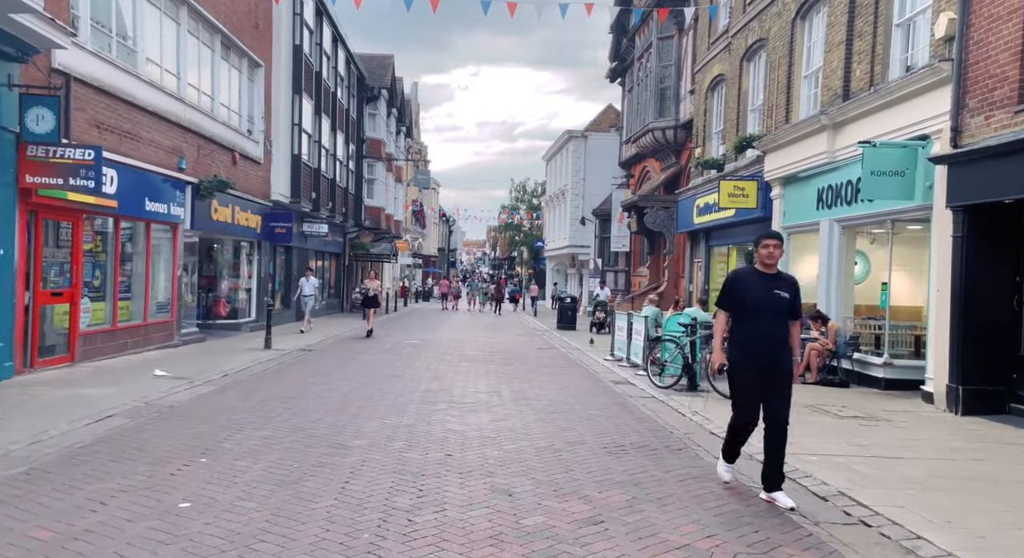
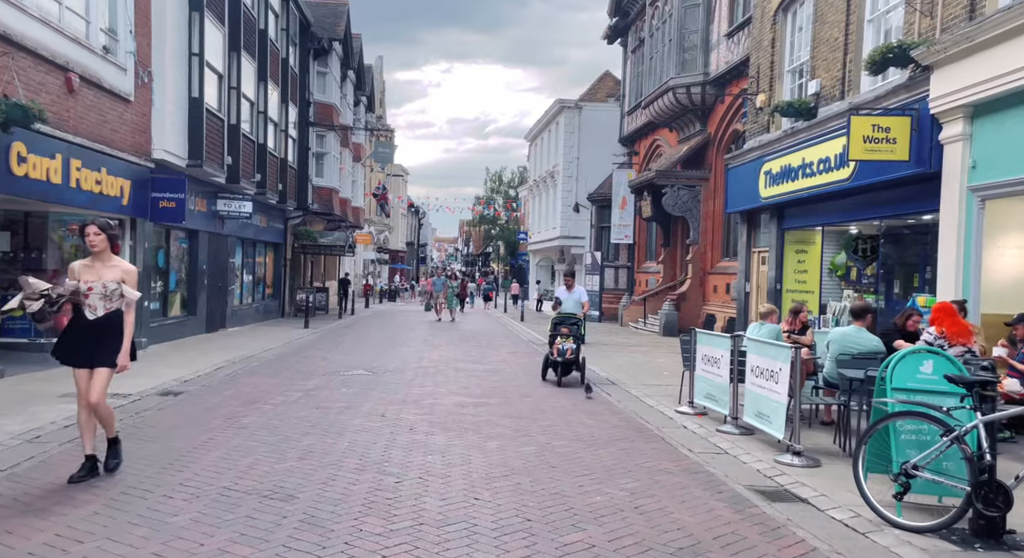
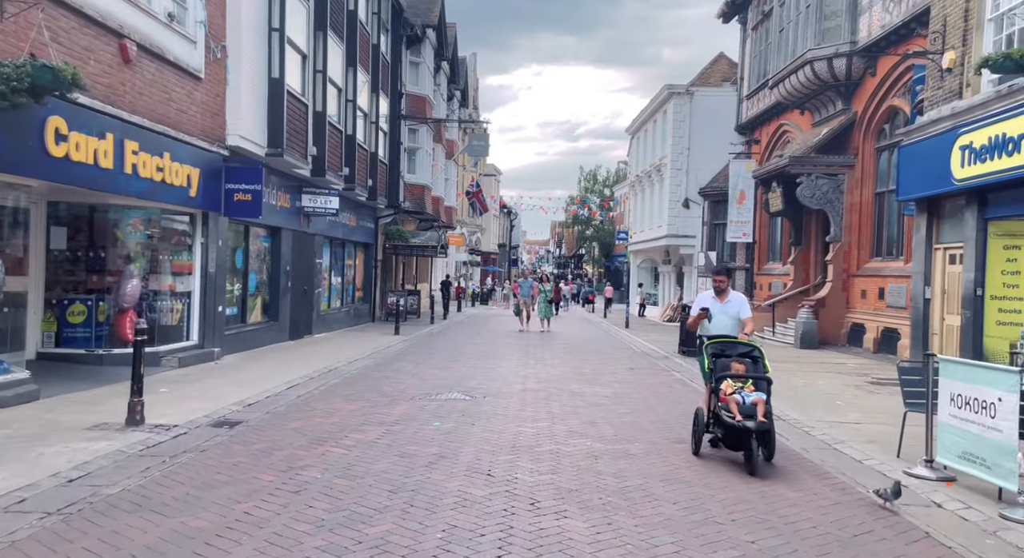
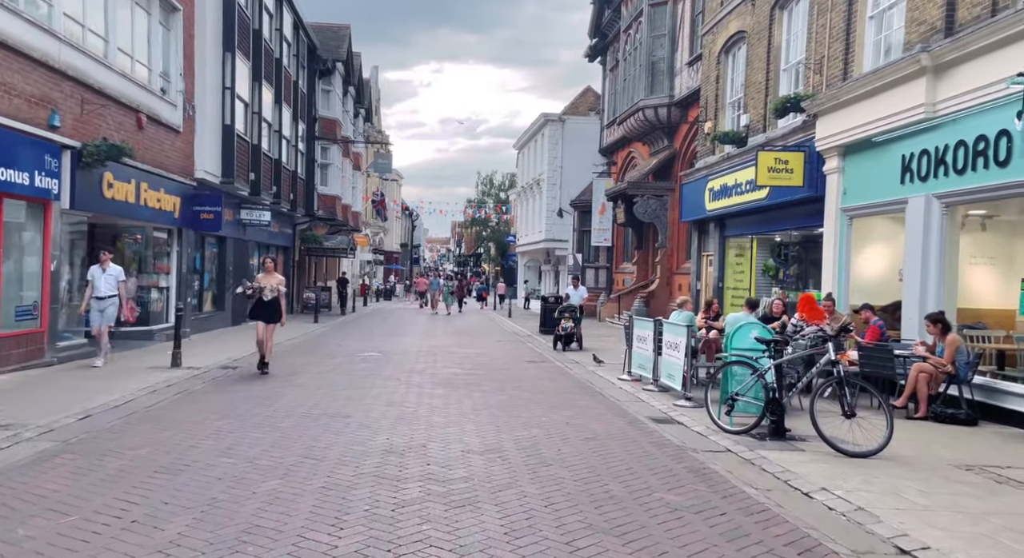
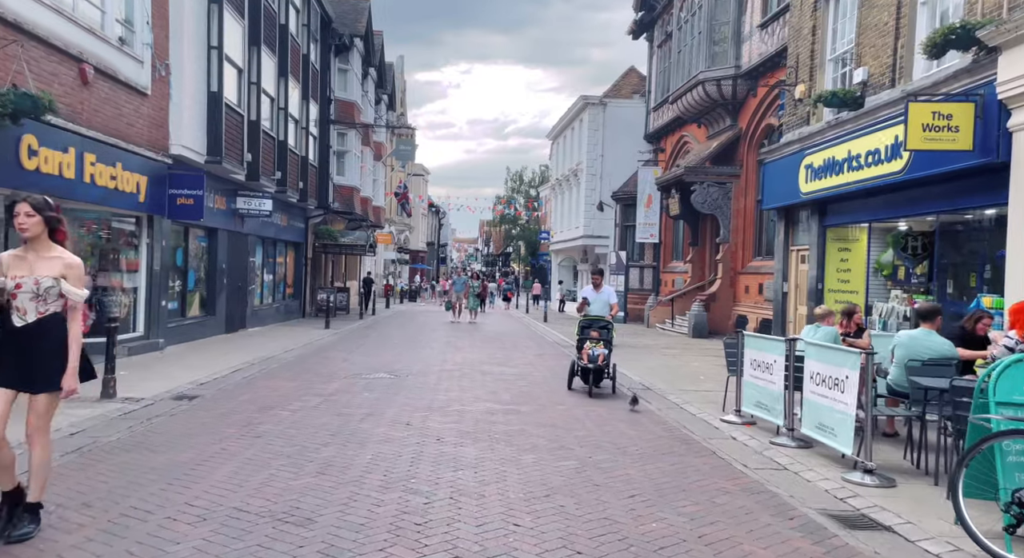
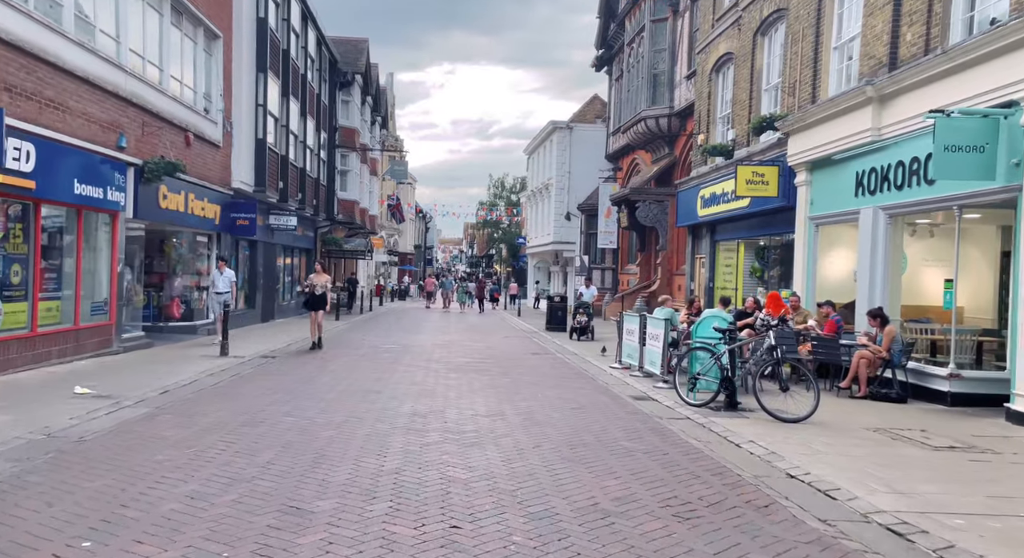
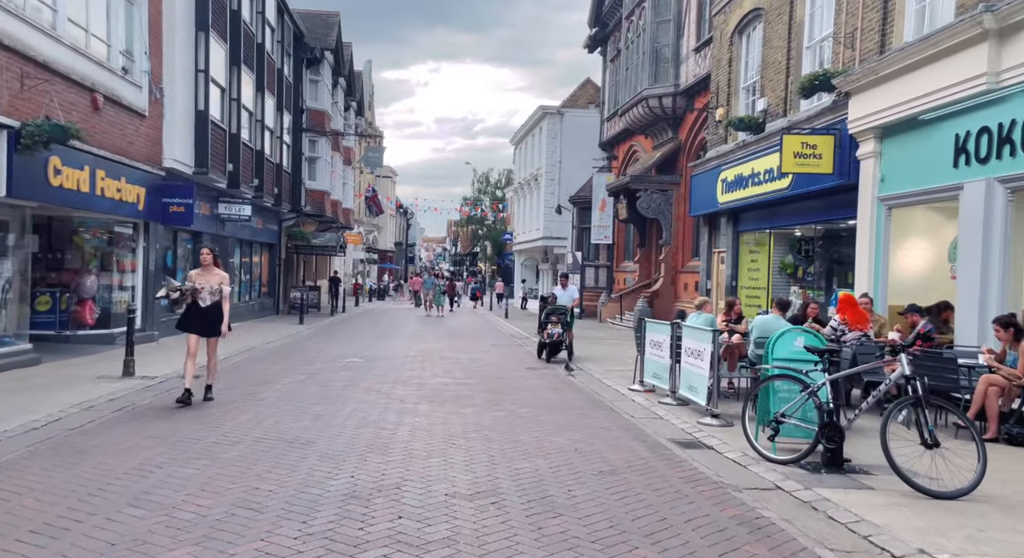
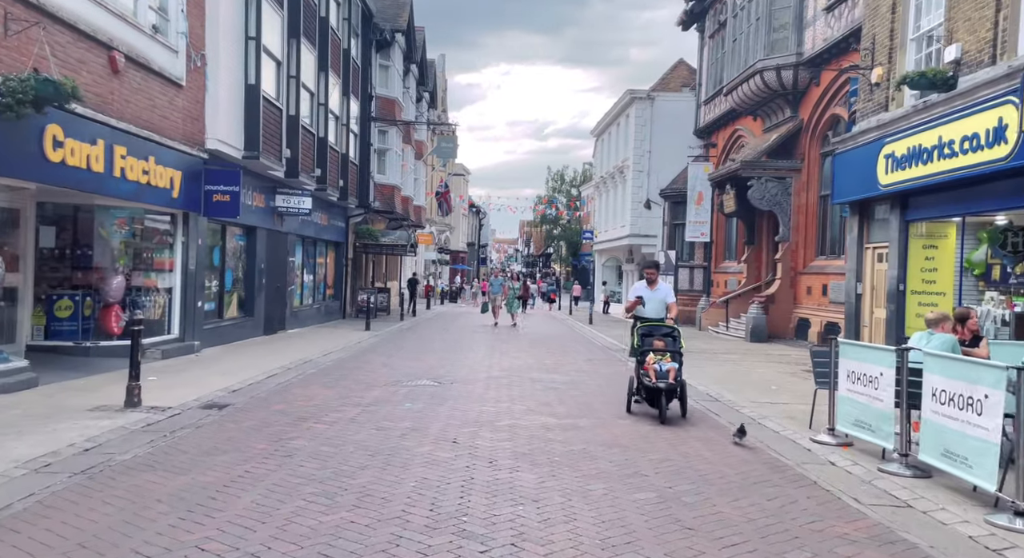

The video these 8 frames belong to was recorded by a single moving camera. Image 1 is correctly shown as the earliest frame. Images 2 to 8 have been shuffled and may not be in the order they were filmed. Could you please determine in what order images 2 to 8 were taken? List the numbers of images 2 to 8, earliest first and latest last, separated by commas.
6, 4, 7, 2, 5, 8, 3
